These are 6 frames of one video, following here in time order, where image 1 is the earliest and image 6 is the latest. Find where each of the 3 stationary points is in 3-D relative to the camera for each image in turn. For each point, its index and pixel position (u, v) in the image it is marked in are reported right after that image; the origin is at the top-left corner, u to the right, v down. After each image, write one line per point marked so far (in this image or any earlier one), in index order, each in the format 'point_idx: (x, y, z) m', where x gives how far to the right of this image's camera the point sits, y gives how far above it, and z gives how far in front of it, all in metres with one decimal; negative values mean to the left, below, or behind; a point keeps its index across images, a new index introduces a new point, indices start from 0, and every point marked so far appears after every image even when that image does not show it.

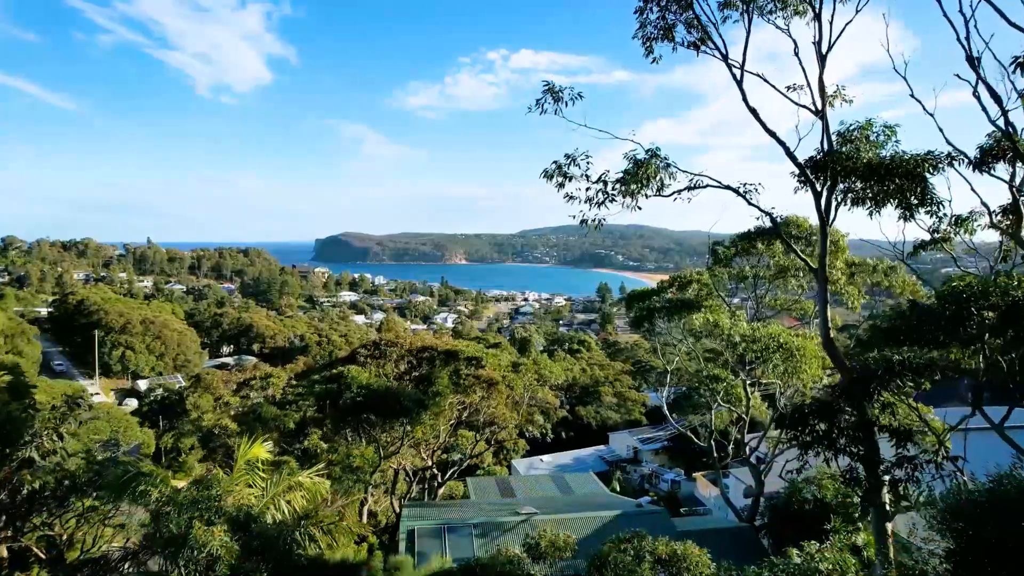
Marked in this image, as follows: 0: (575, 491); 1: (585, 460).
0: (+0.9, -2.9, +7.2) m
1: (+2.3, -5.4, +16.6) m
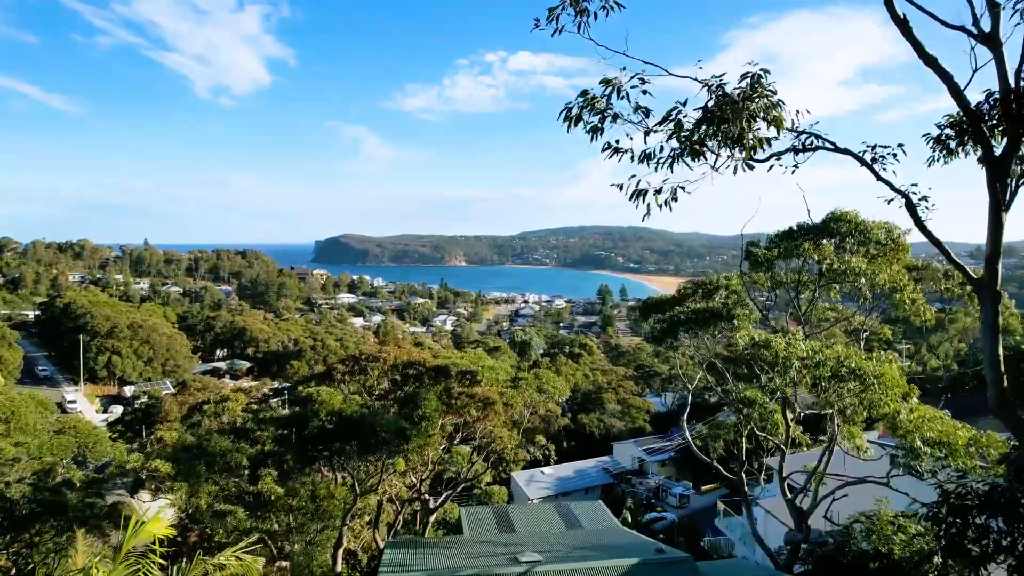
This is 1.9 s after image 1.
0: (+0.9, -2.9, +6.4) m
1: (+2.3, -5.5, +15.8) m
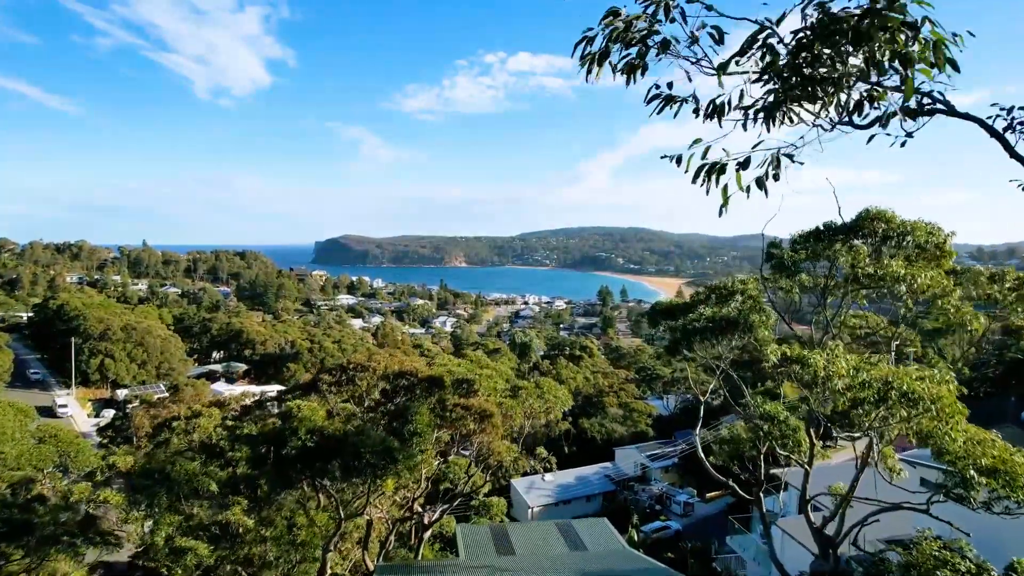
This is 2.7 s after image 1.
0: (+0.9, -3.0, +6.1) m
1: (+2.3, -5.6, +15.4) m
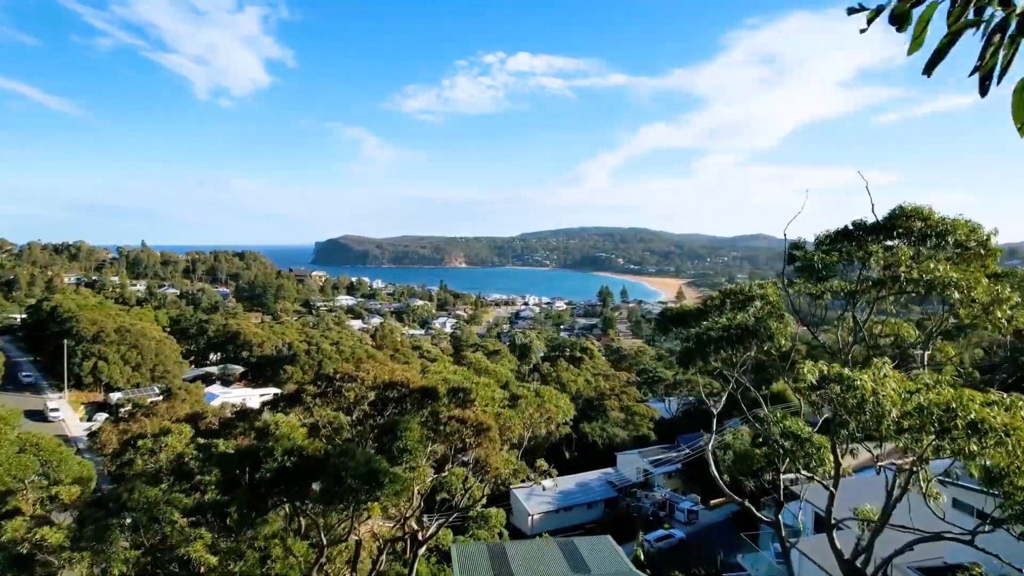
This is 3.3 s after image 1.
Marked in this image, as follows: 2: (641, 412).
0: (+0.9, -3.0, +5.7) m
1: (+2.2, -5.6, +15.0) m
2: (+4.8, -4.6, +19.7) m
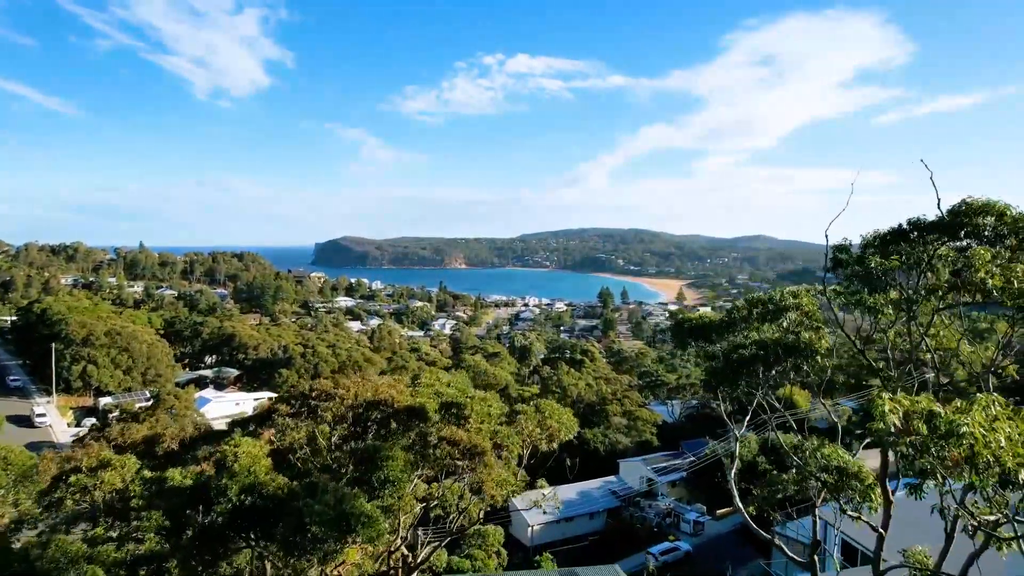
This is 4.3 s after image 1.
0: (+0.8, -3.1, +5.2) m
1: (+2.2, -5.7, +14.5) m
2: (+4.8, -4.7, +19.2) m
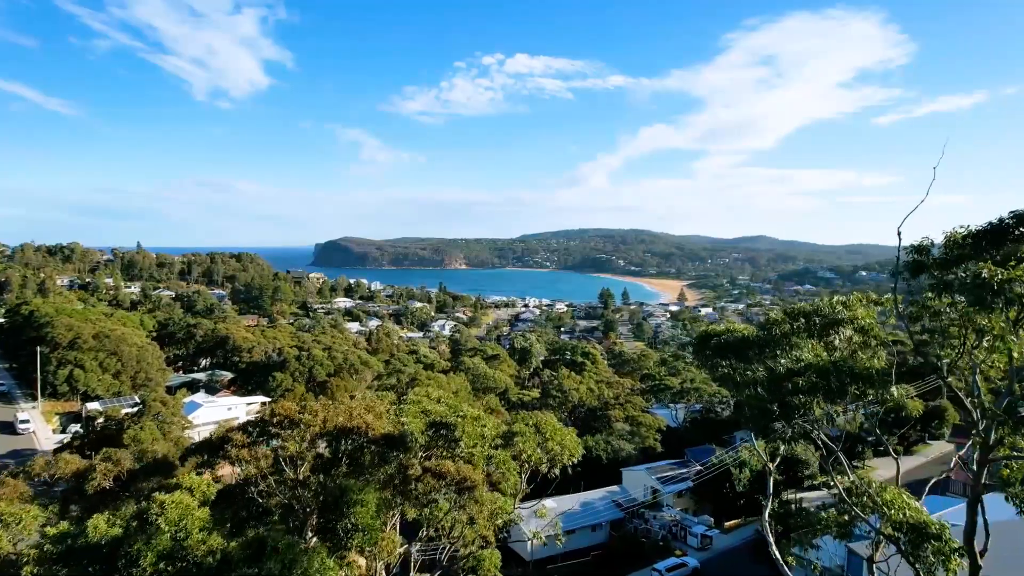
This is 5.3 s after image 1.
0: (+0.8, -3.1, +4.6) m
1: (+2.2, -5.8, +13.9) m
2: (+4.8, -4.8, +18.6) m
